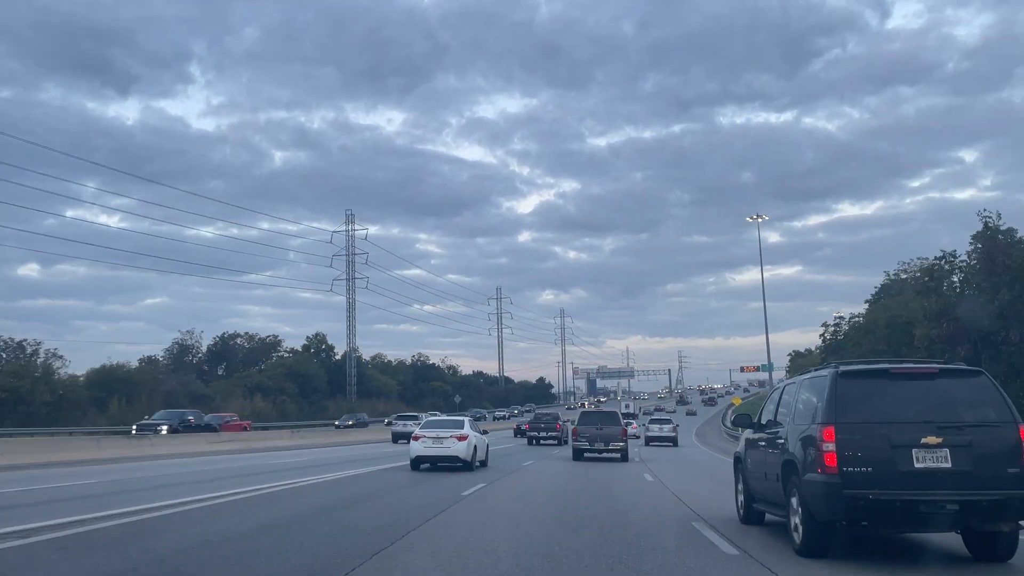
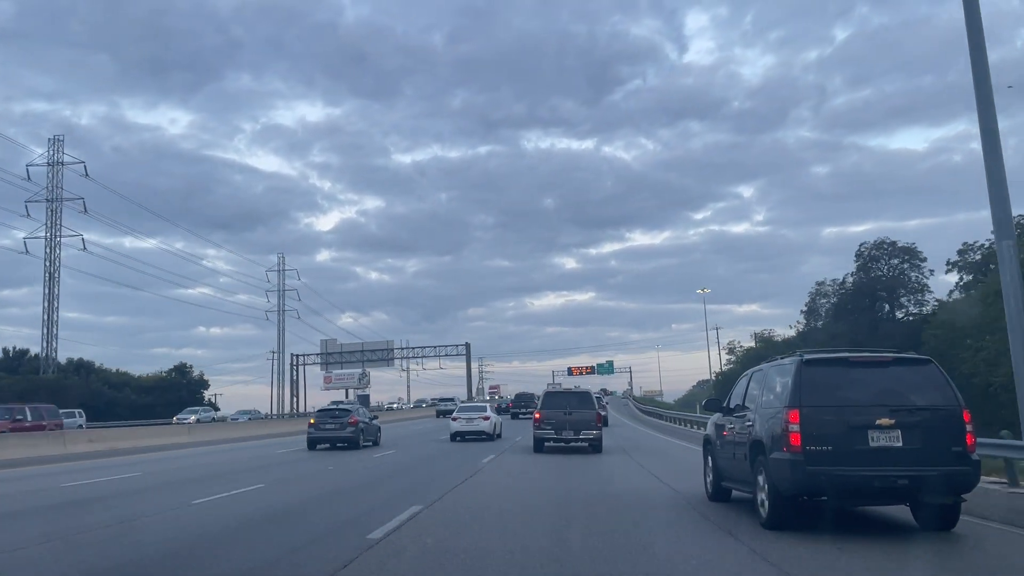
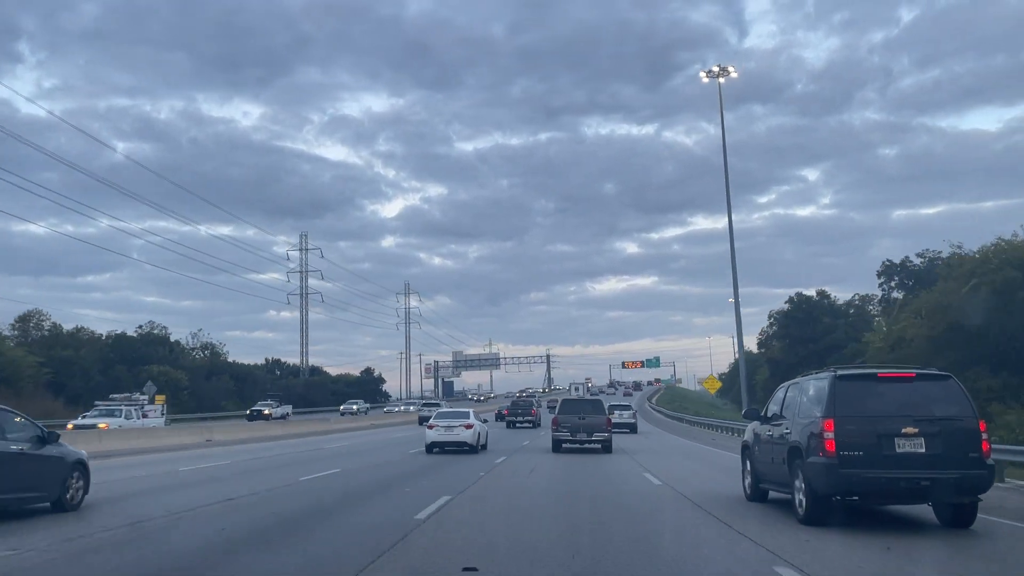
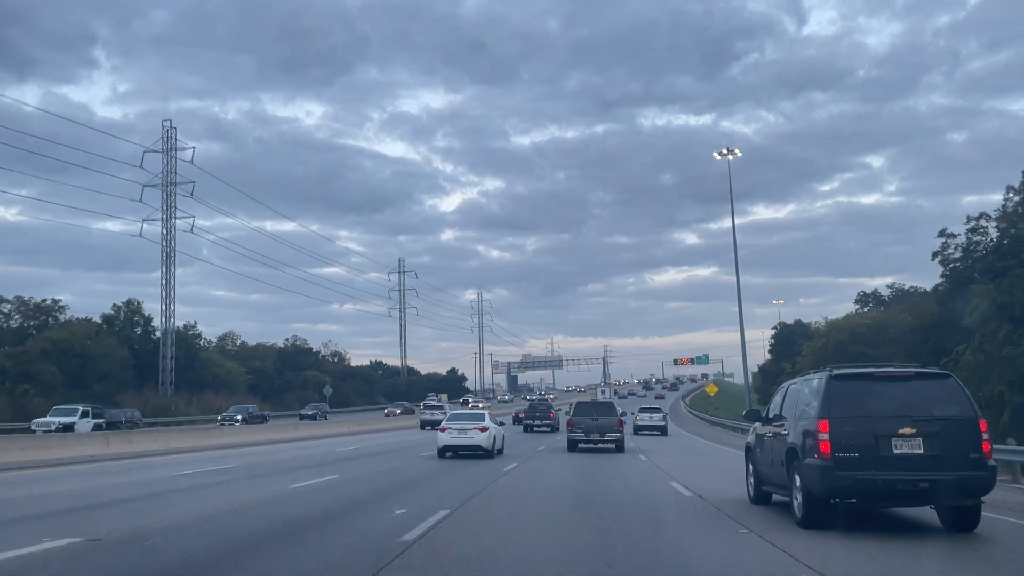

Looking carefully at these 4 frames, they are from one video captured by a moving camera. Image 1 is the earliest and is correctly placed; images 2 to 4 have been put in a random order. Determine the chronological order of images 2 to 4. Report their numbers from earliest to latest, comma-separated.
4, 3, 2
